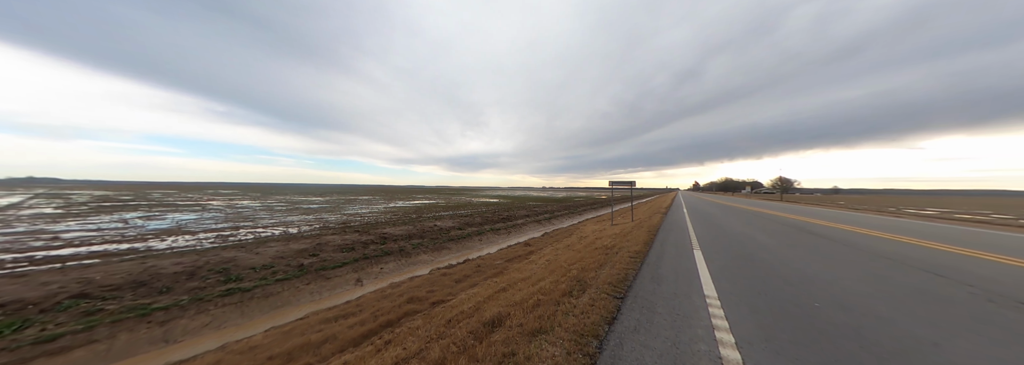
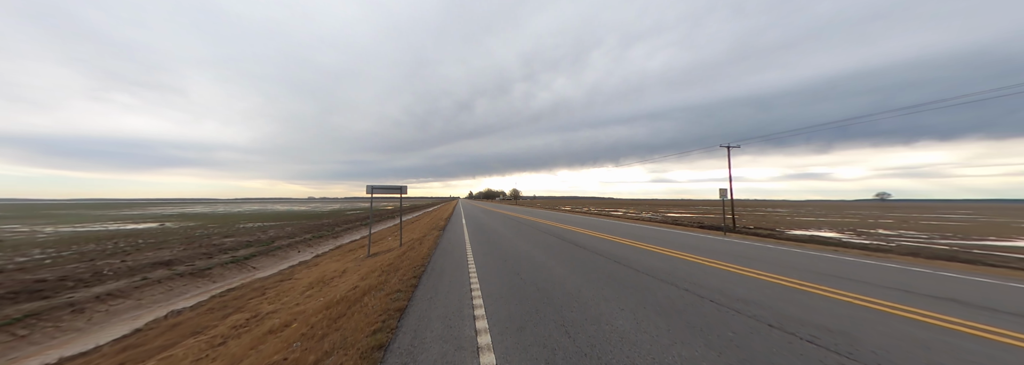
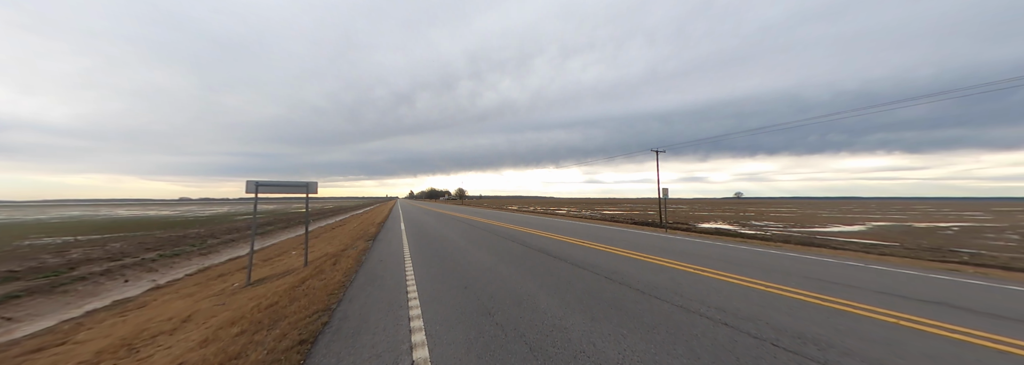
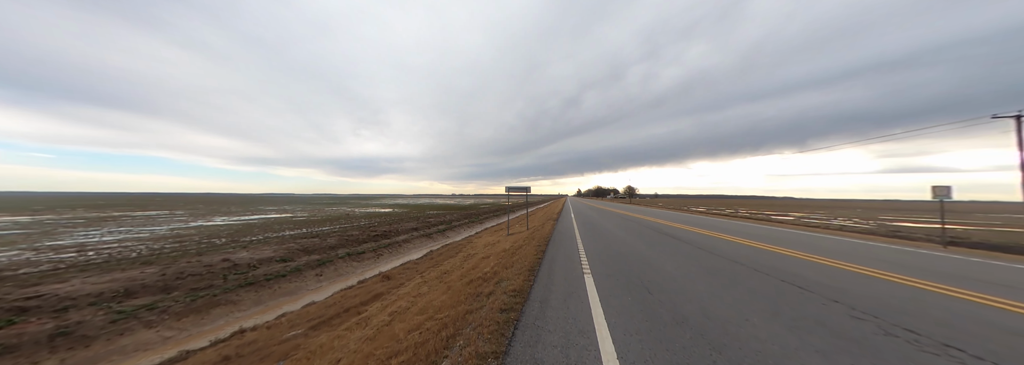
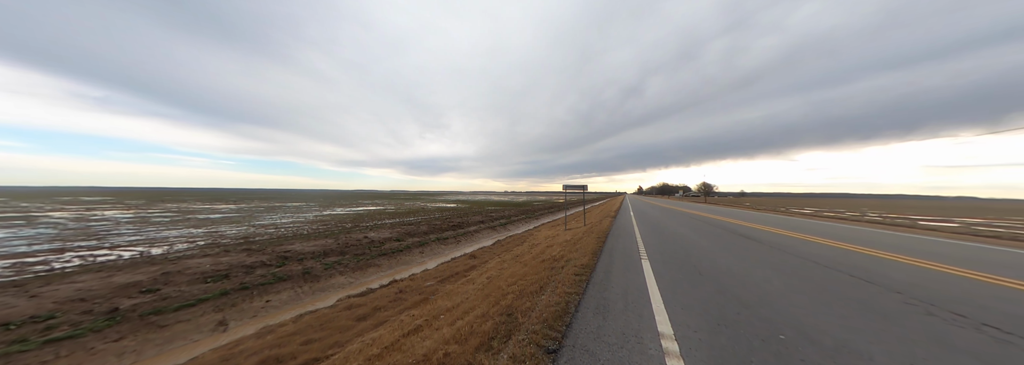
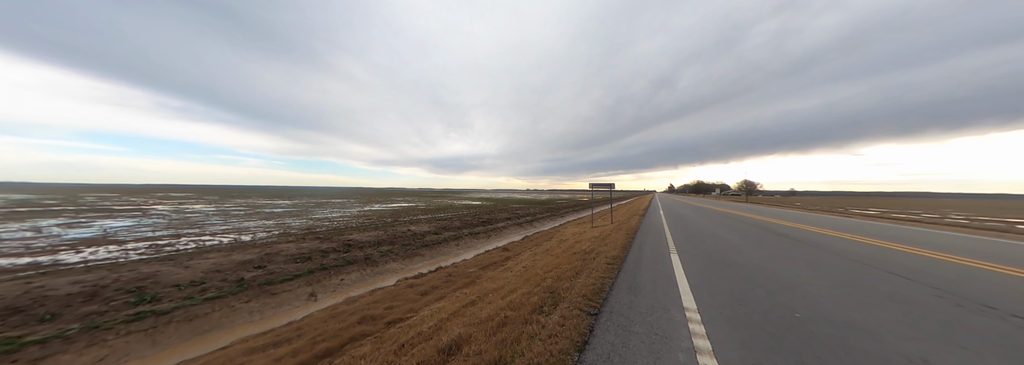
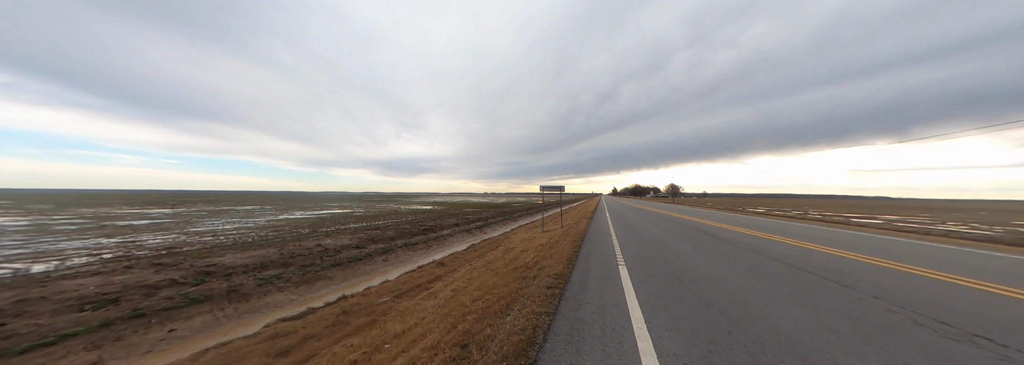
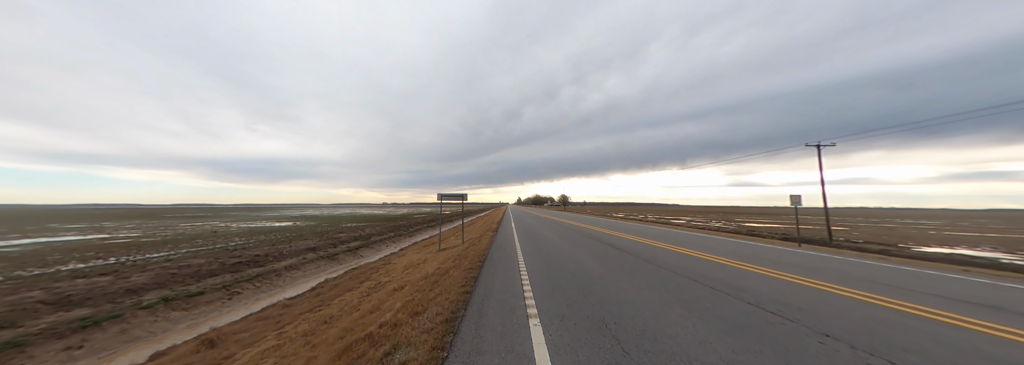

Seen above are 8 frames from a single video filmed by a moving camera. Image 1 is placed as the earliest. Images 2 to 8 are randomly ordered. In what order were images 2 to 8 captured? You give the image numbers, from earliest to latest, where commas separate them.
6, 5, 7, 4, 8, 2, 3
